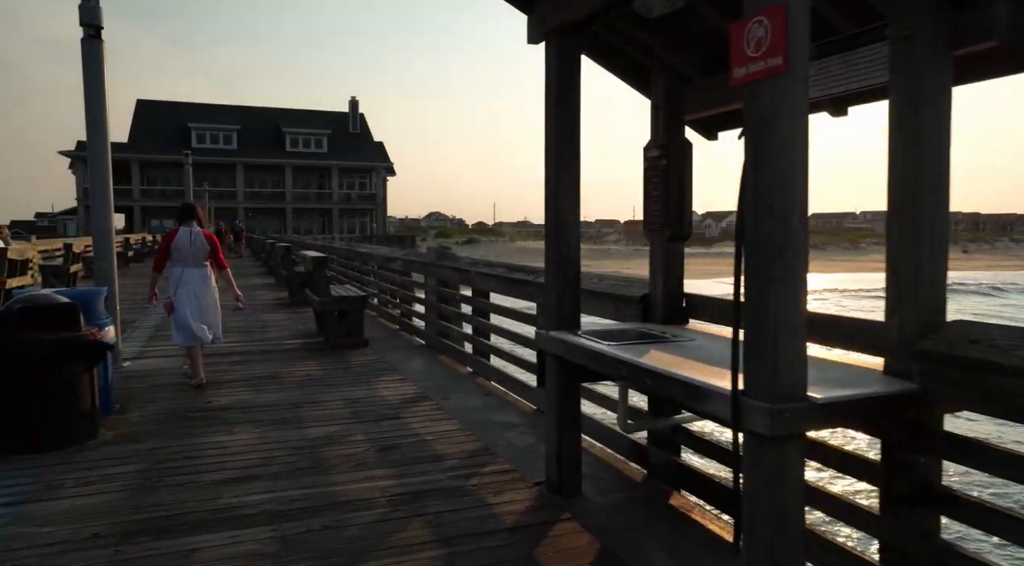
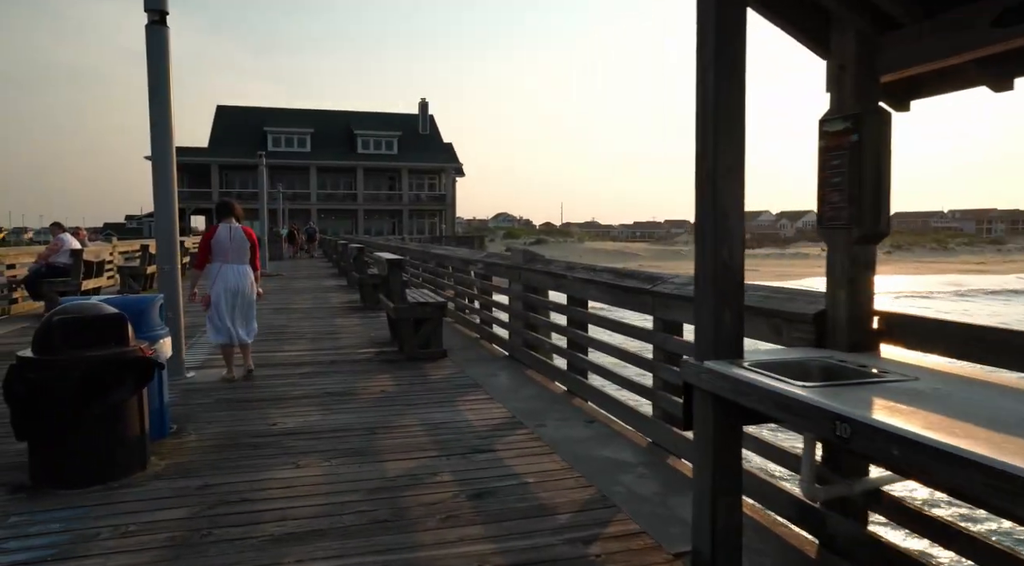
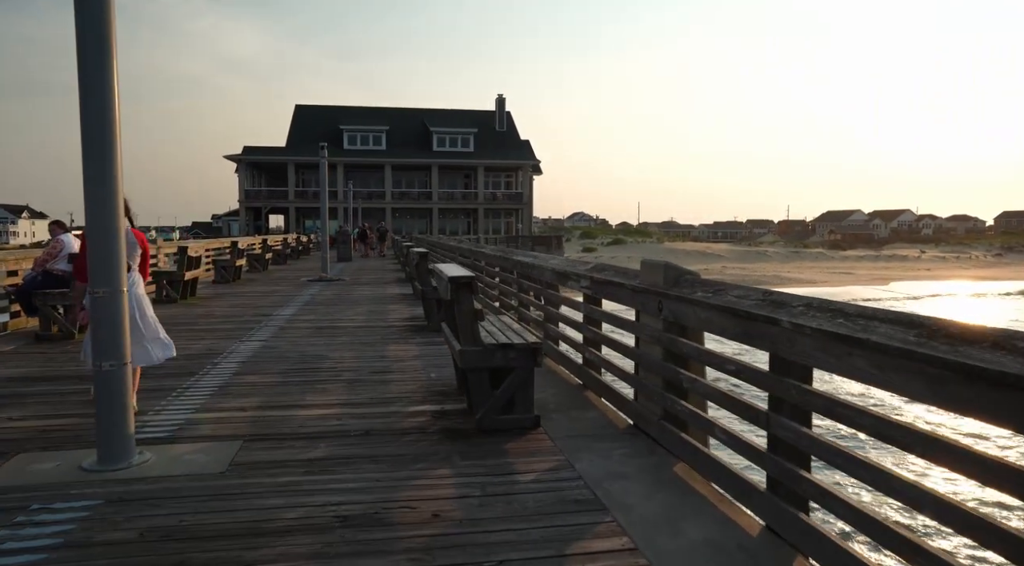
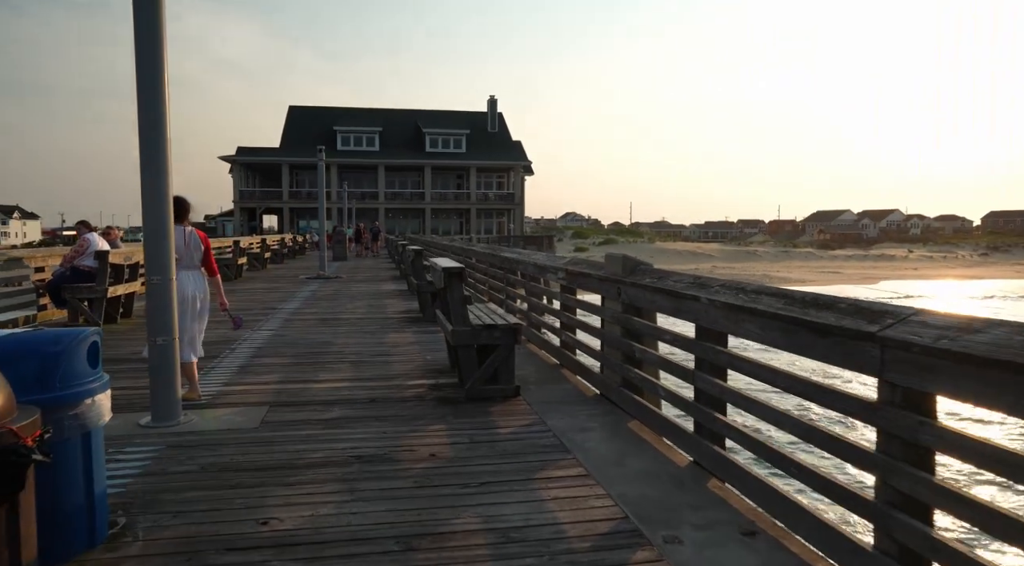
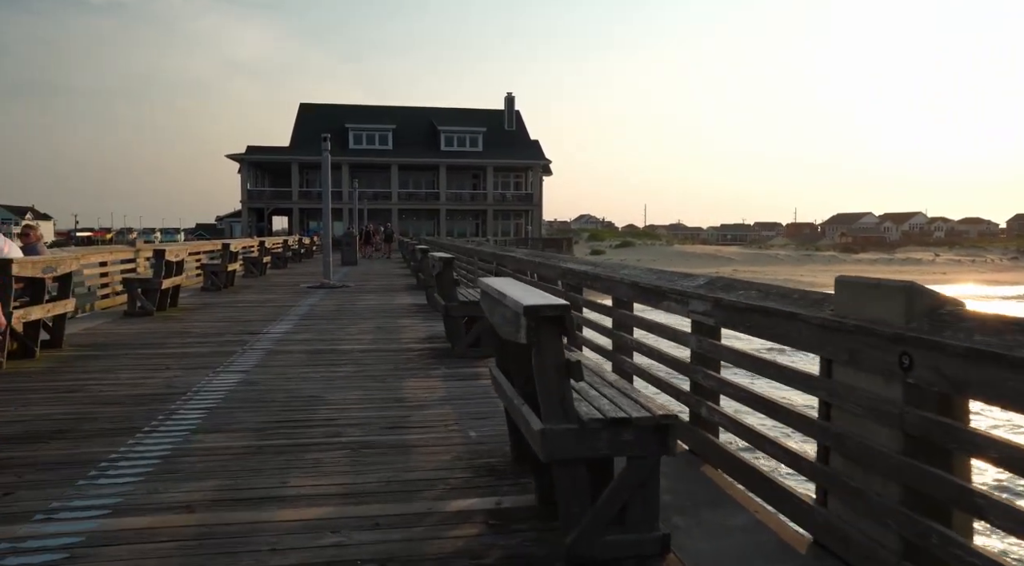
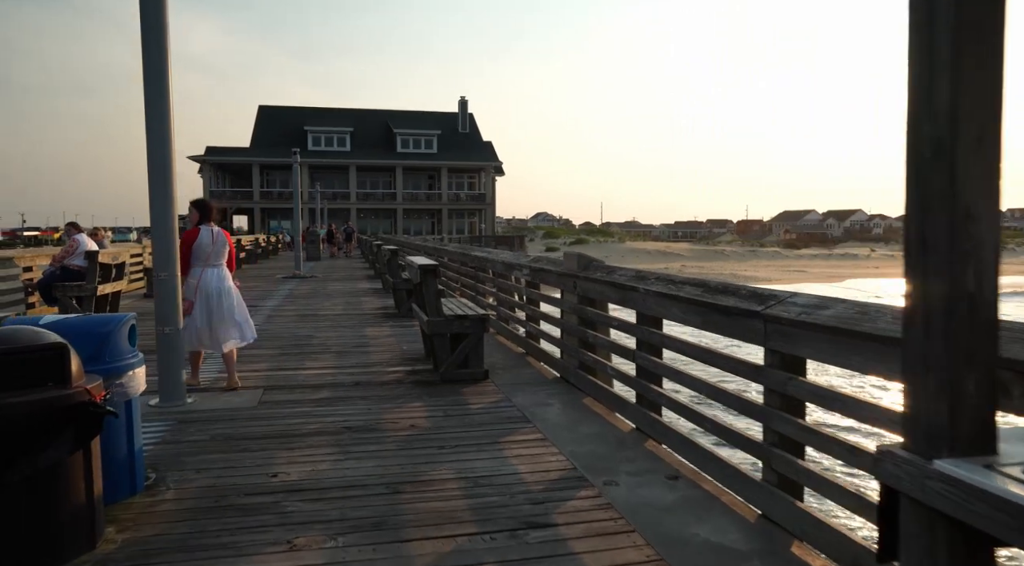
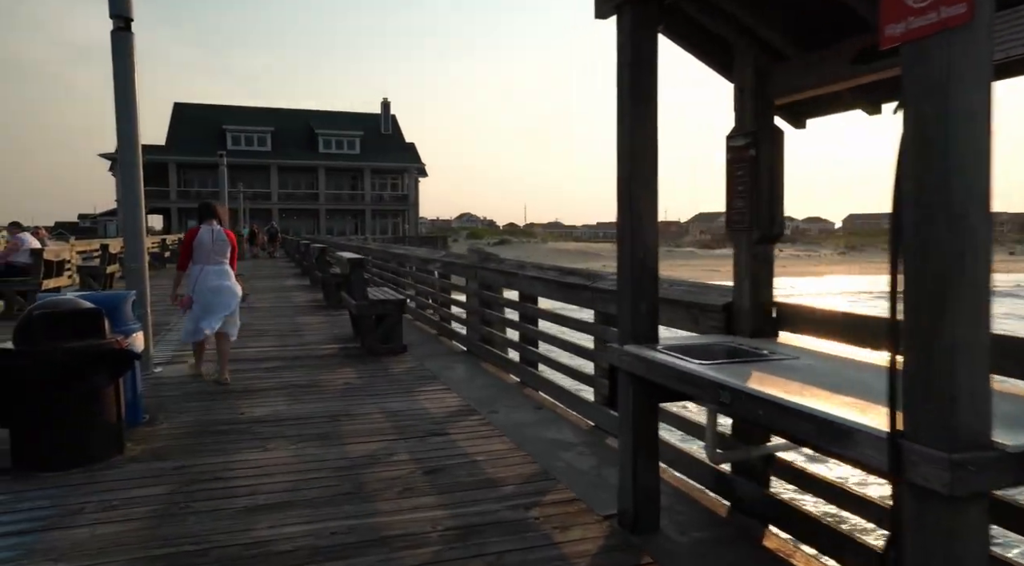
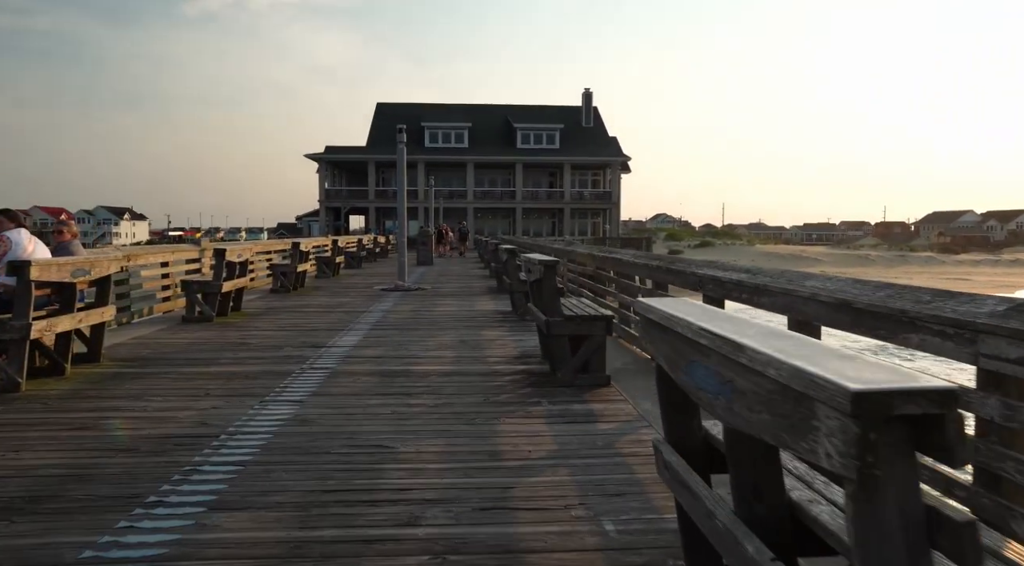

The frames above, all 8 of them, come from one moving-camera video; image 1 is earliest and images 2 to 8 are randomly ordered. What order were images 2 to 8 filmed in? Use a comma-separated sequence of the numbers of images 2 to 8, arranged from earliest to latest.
7, 2, 6, 4, 3, 5, 8
